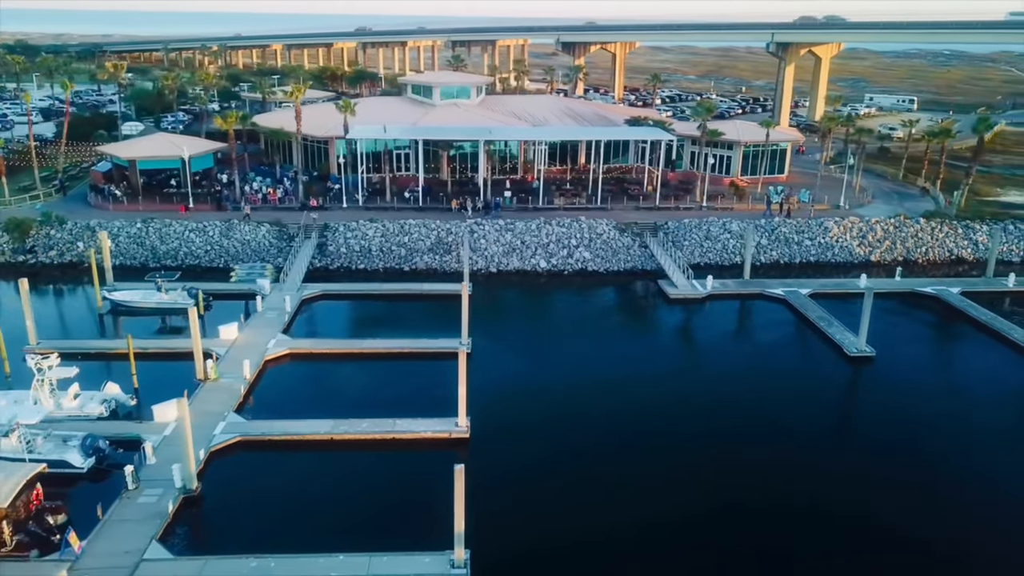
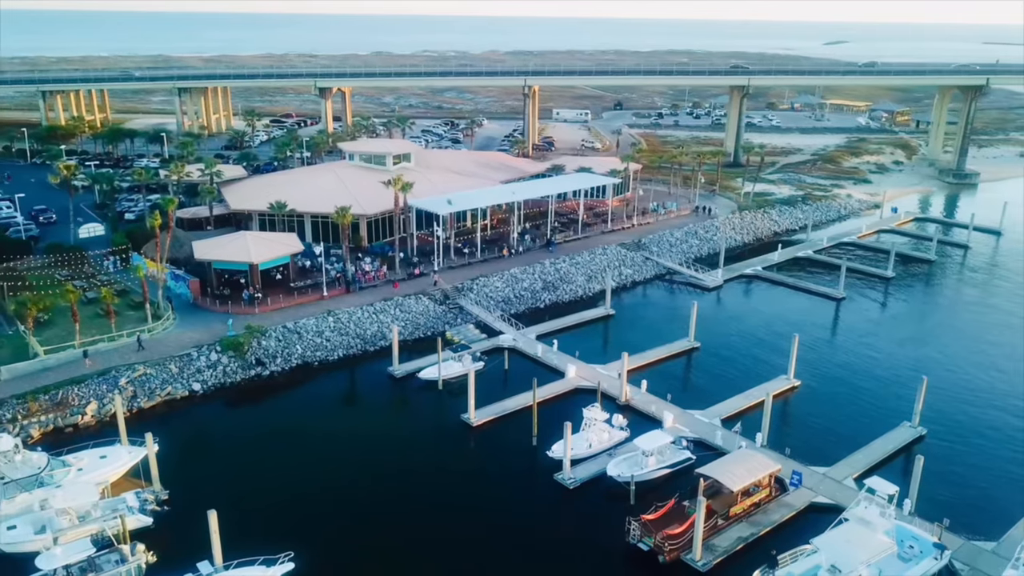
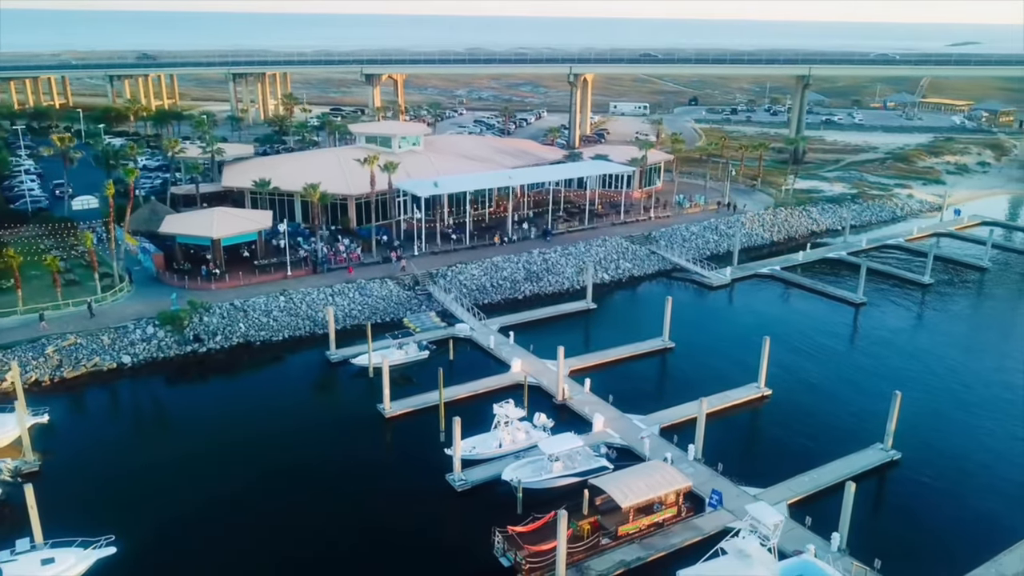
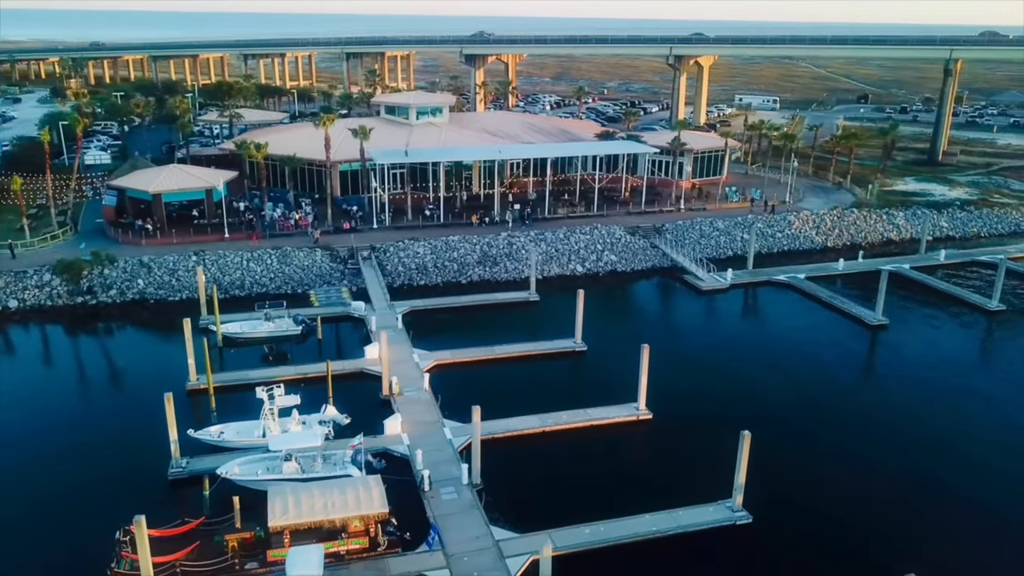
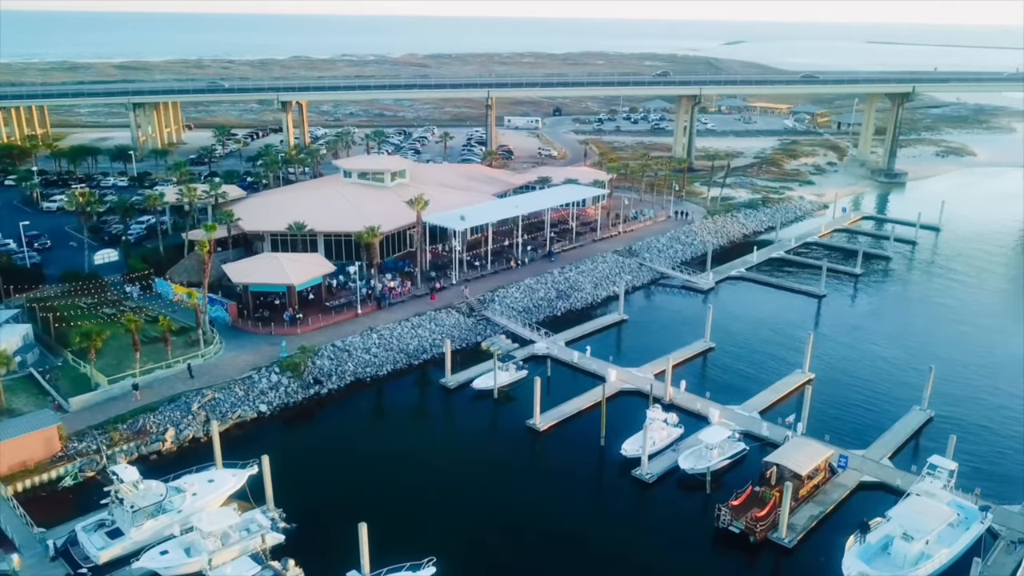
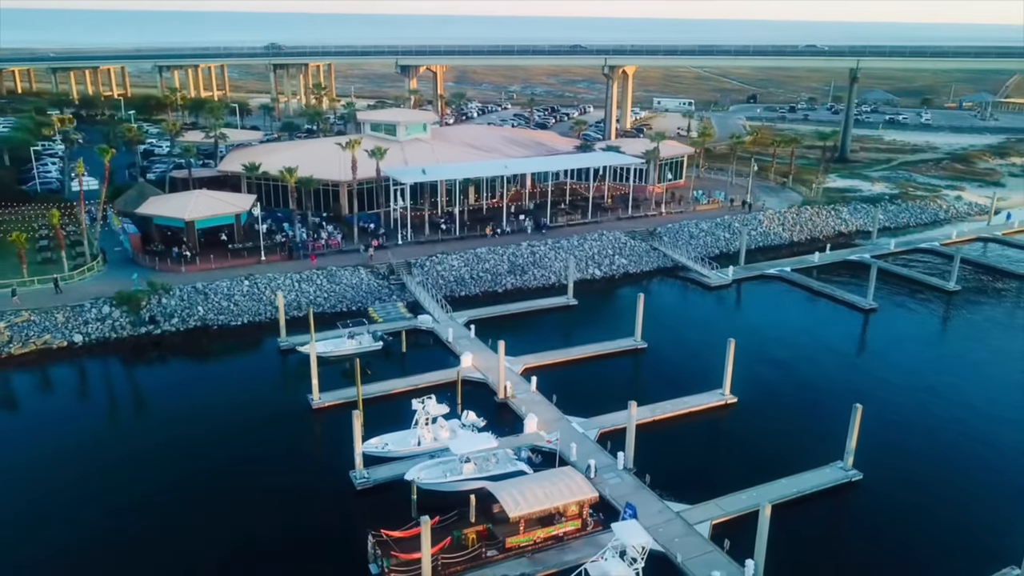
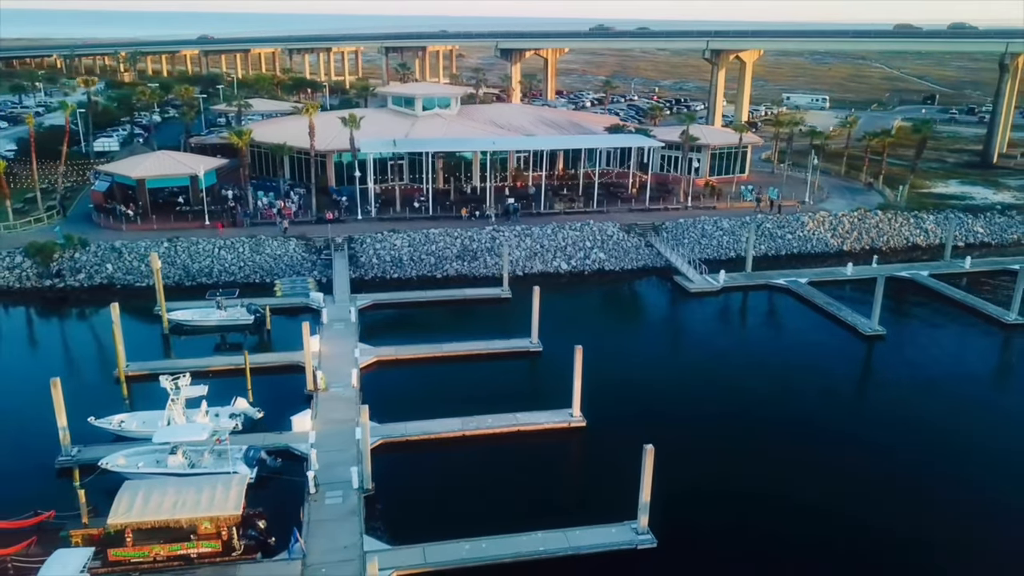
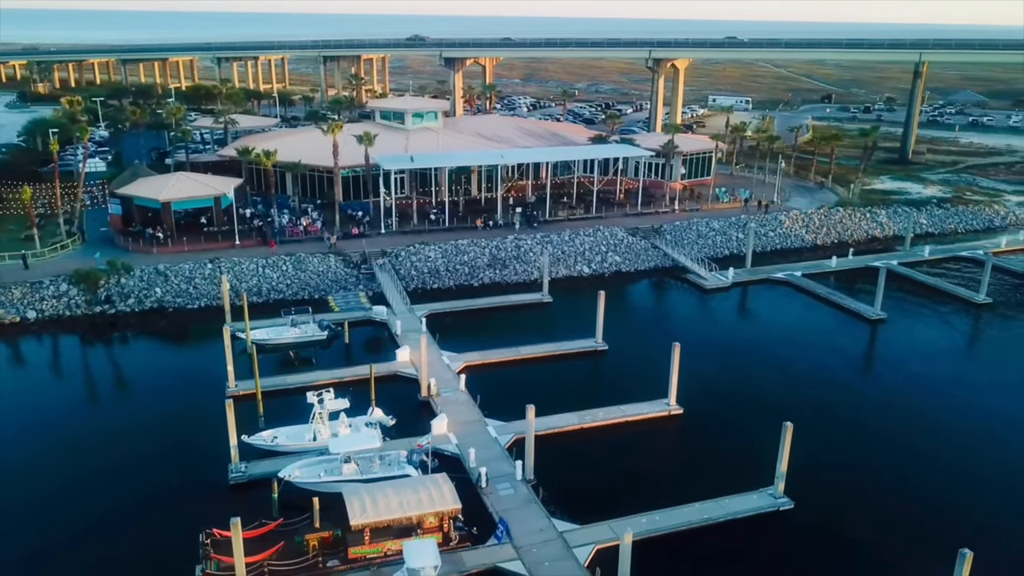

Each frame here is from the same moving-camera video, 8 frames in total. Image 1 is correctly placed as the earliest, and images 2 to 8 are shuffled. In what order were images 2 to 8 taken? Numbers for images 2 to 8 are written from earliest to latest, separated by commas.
7, 4, 8, 6, 3, 2, 5
